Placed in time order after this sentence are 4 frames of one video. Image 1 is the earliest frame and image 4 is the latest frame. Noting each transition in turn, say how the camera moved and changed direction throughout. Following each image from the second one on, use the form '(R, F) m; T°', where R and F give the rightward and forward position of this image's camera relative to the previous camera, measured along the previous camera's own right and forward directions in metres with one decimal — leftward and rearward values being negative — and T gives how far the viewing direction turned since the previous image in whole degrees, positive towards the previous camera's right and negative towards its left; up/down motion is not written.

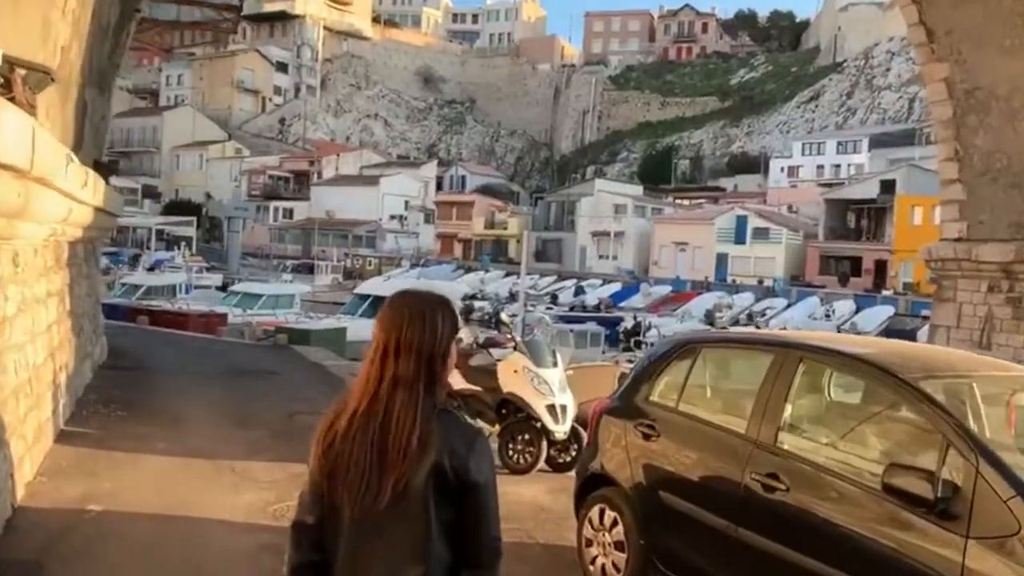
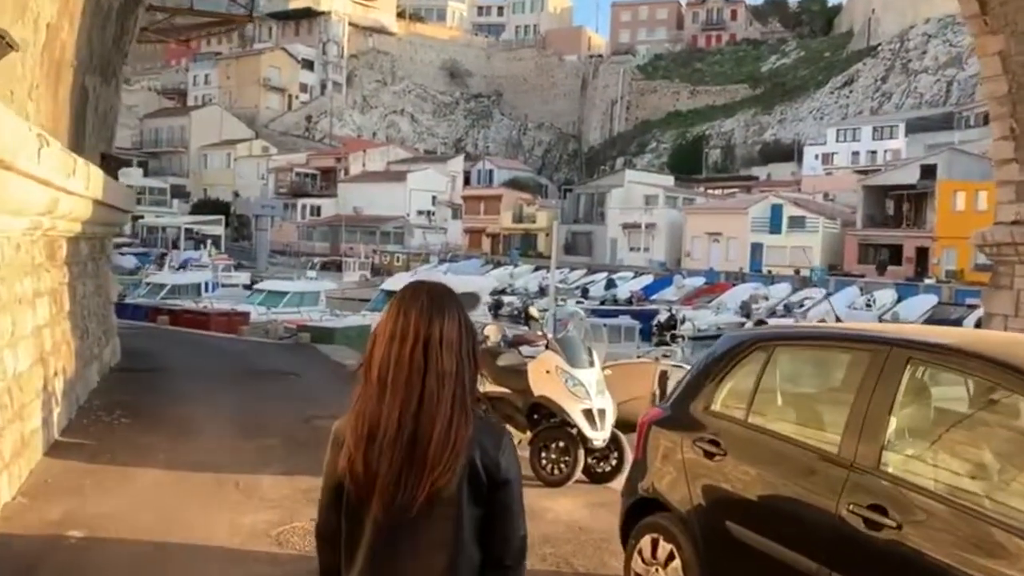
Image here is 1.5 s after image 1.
(0.0, +0.8) m; -2°
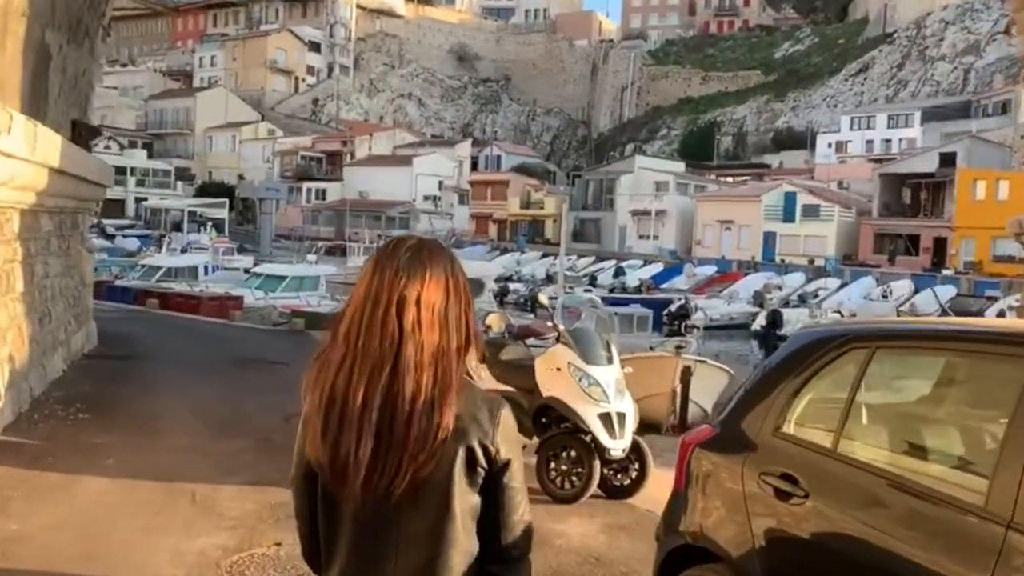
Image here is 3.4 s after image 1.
(0.0, +1.1) m; 0°
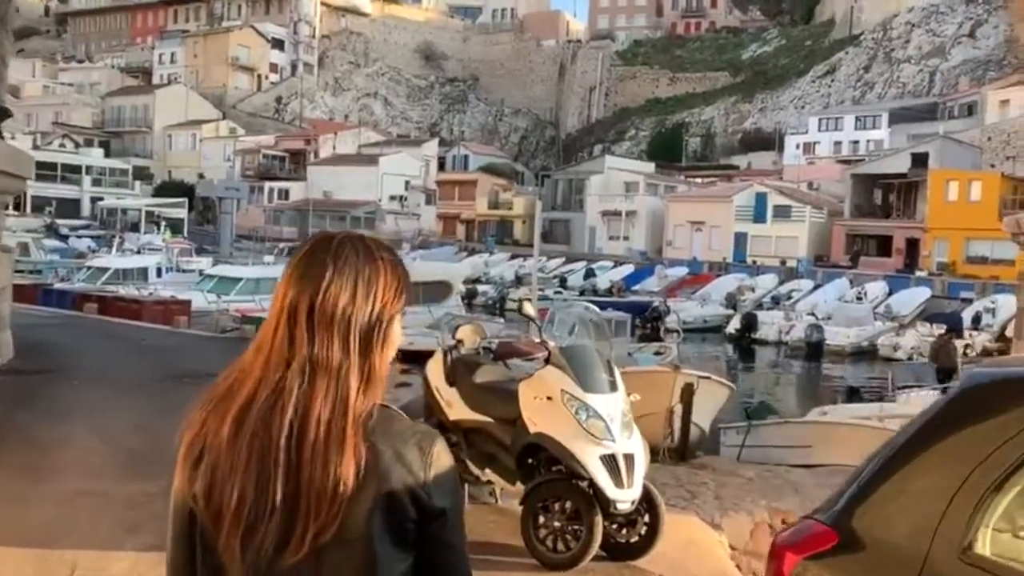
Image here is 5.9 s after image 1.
(-0.1, +1.4) m; +2°
